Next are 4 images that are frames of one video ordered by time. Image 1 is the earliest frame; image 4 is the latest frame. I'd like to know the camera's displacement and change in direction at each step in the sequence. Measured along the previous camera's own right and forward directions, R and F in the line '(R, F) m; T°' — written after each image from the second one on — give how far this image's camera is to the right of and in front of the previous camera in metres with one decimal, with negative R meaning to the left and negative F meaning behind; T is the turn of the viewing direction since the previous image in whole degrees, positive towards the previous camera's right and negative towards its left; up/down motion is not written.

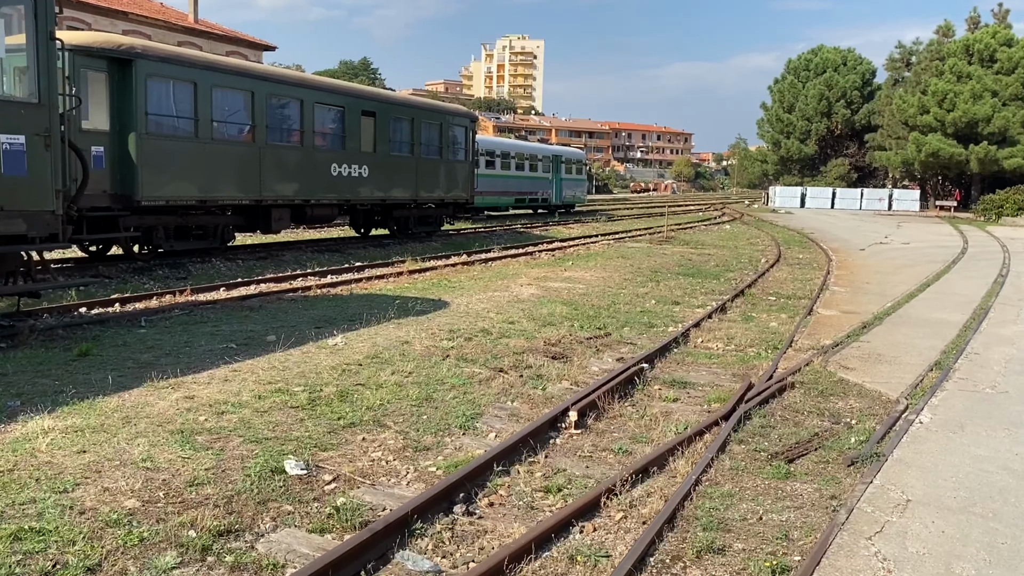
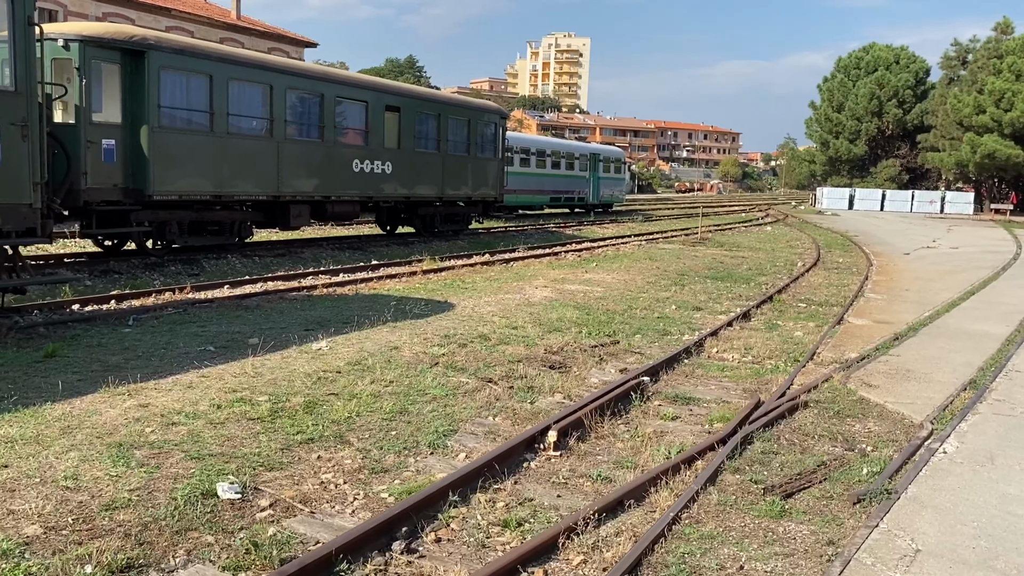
(+0.4, +0.5) m; -3°
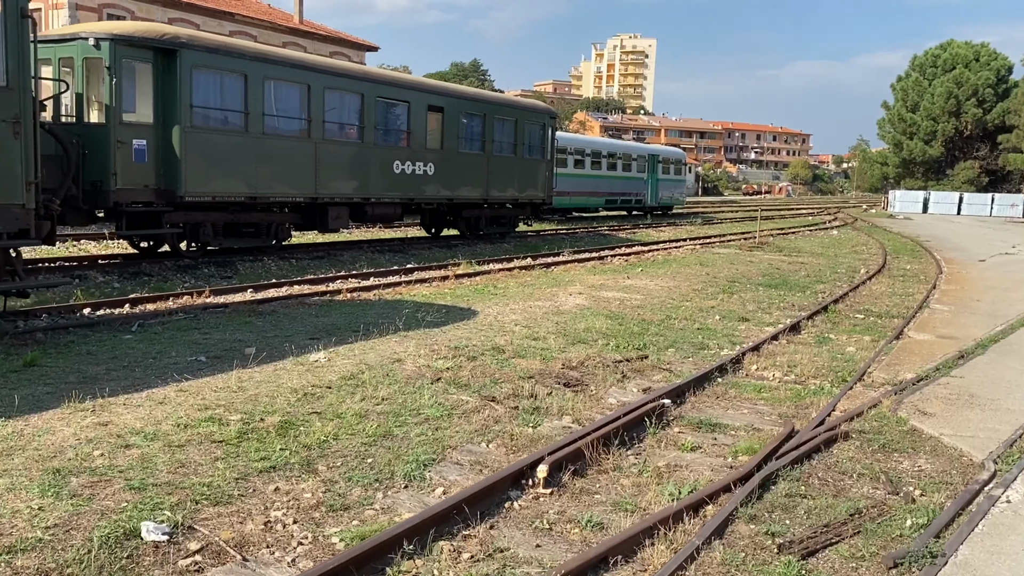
(+0.3, +0.6) m; -4°
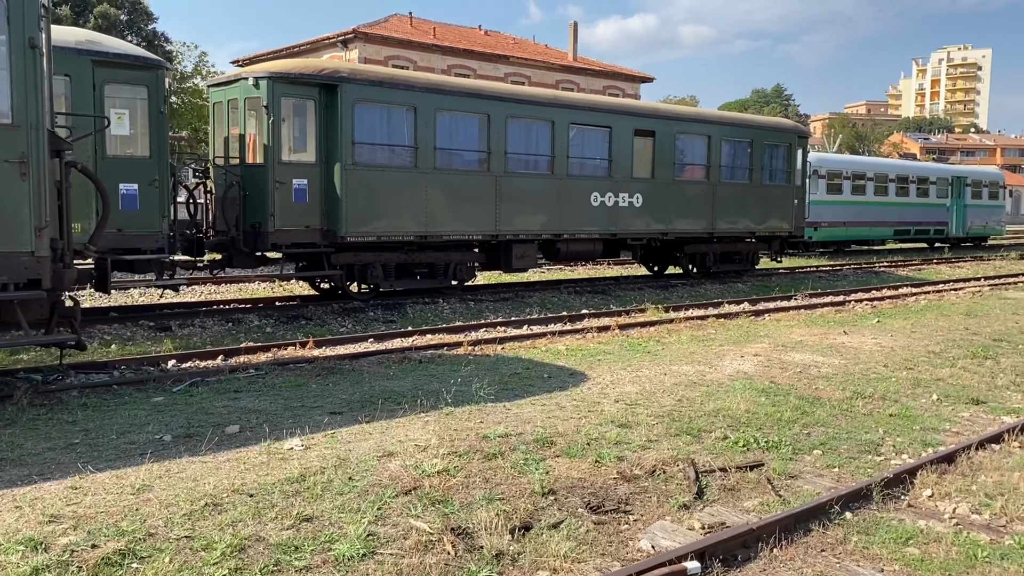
(+1.4, +1.9) m; -19°
